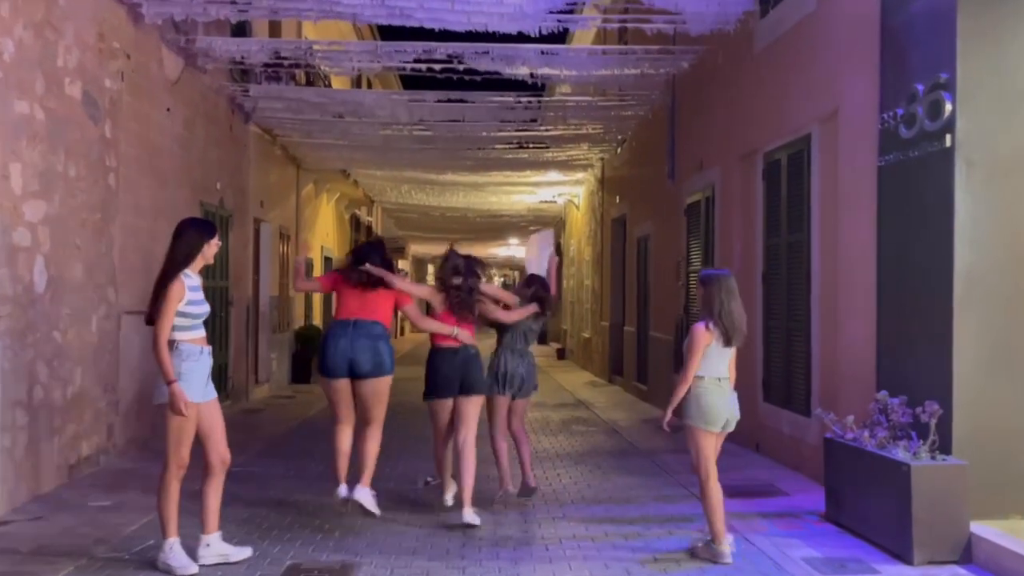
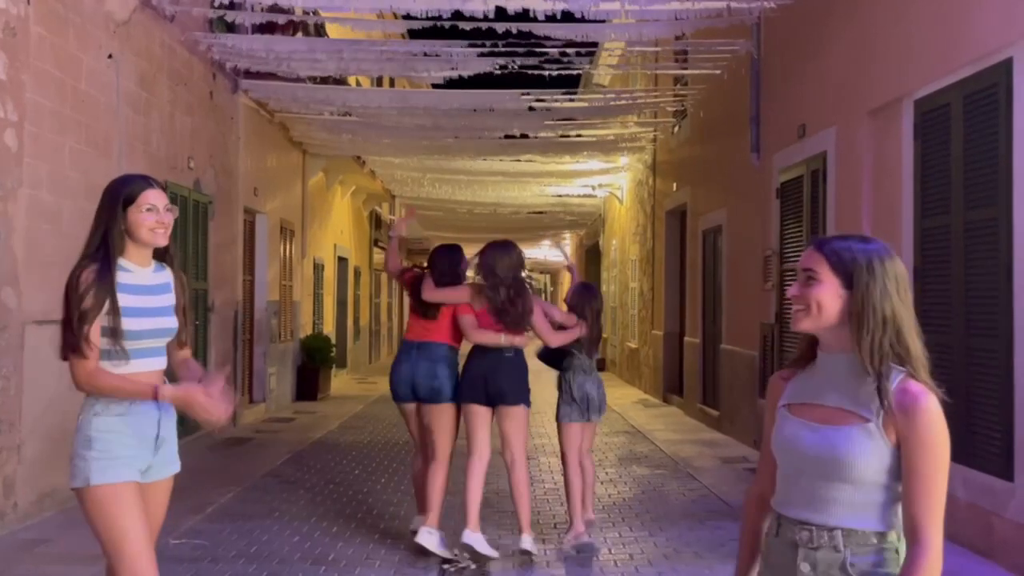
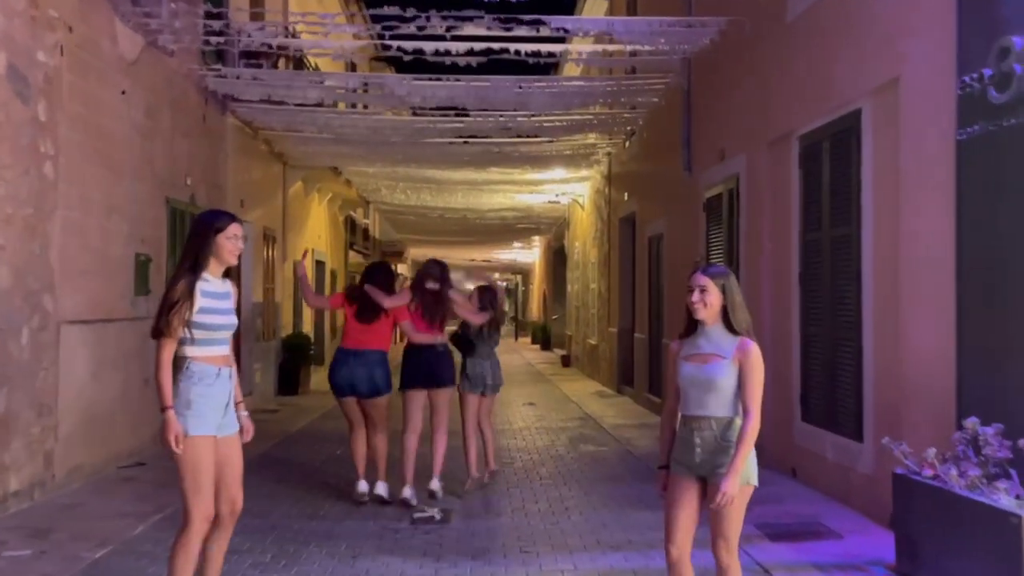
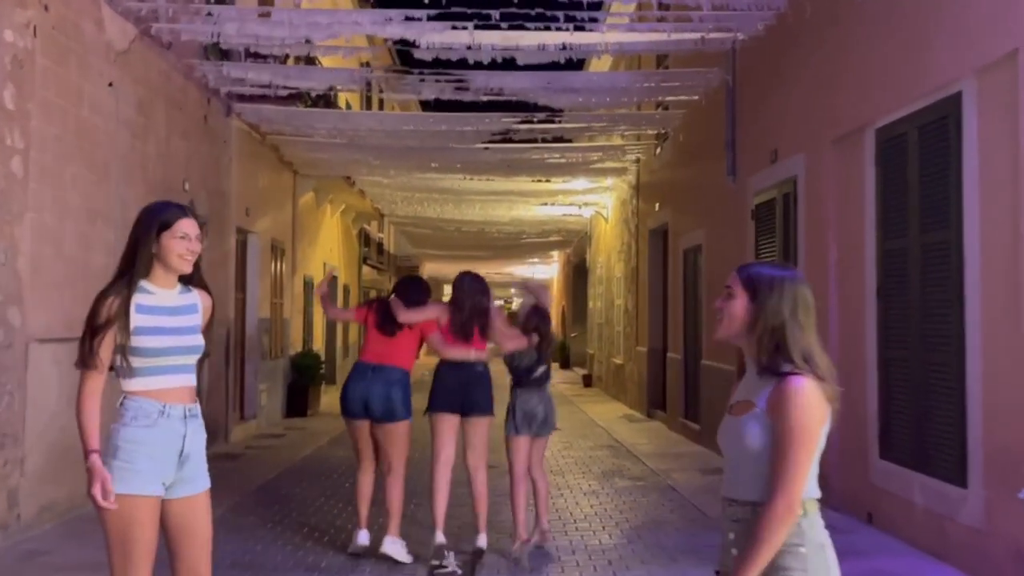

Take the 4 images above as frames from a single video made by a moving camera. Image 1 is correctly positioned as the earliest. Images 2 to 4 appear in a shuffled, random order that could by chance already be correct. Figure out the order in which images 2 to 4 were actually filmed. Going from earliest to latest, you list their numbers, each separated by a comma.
3, 4, 2
